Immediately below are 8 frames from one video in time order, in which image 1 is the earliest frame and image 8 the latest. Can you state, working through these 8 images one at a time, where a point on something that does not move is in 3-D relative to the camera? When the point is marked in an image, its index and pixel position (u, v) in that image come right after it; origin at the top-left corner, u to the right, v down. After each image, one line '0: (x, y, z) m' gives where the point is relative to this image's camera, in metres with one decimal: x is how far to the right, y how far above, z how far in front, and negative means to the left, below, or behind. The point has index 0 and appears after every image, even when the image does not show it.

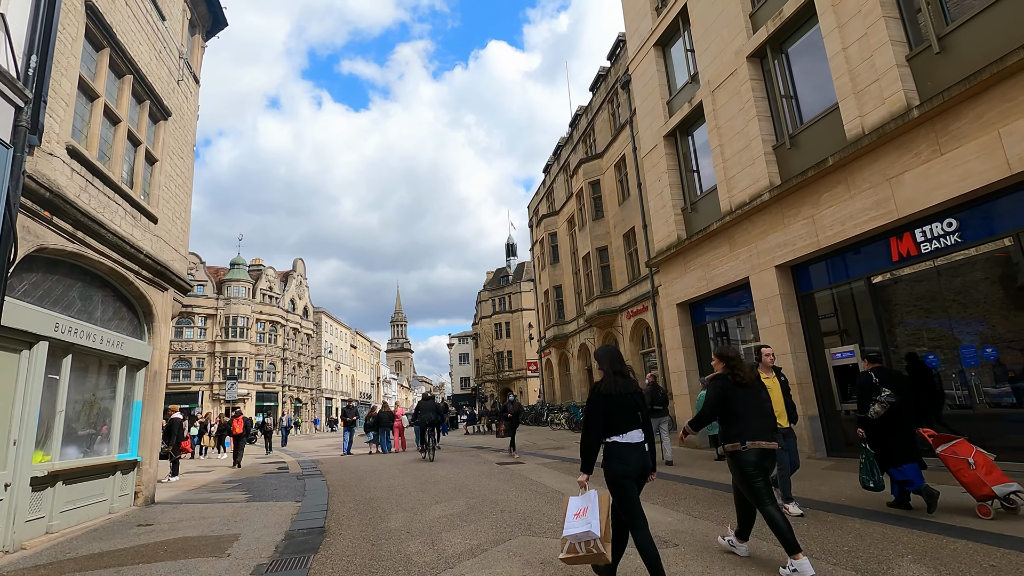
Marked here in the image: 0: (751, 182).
0: (+4.9, +2.2, +11.0) m
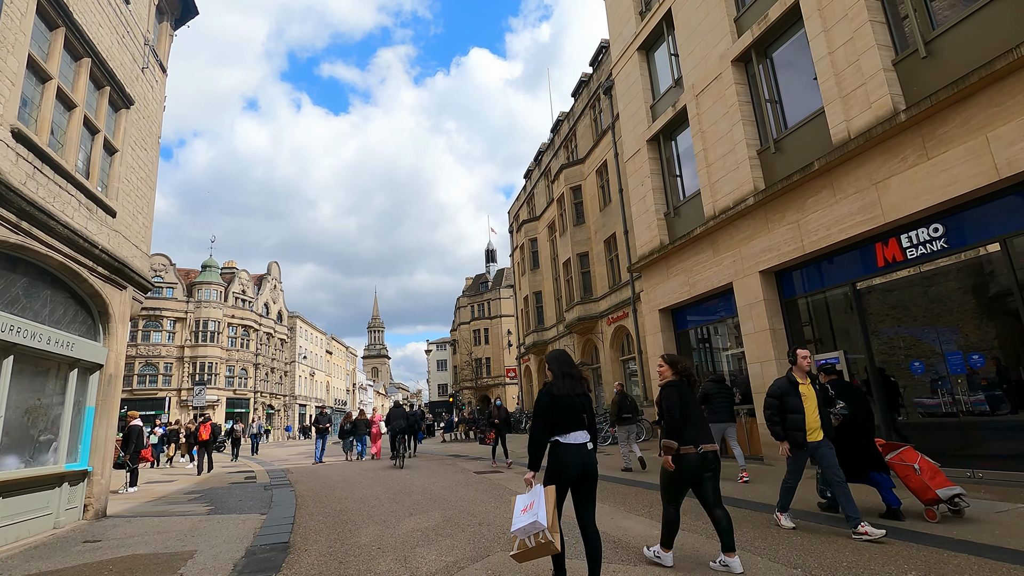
0: (+4.5, +2.1, +10.9) m
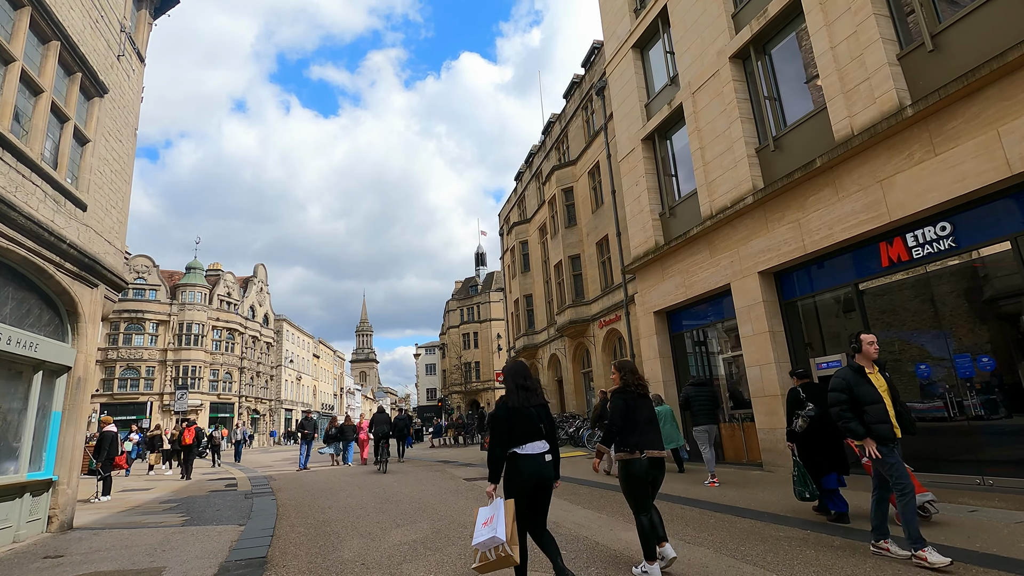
0: (+4.4, +2.0, +10.6) m
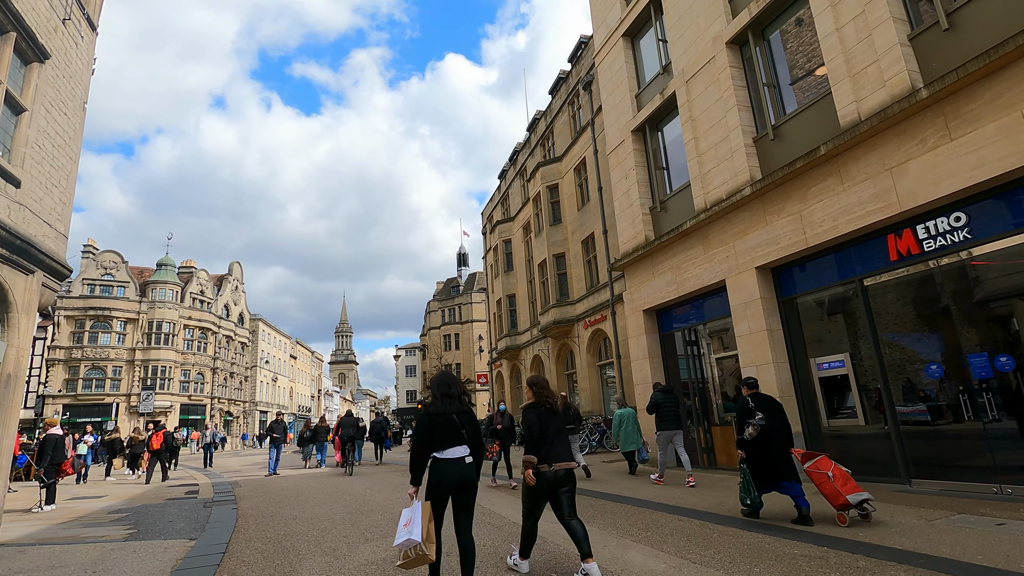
0: (+4.1, +2.1, +10.1) m
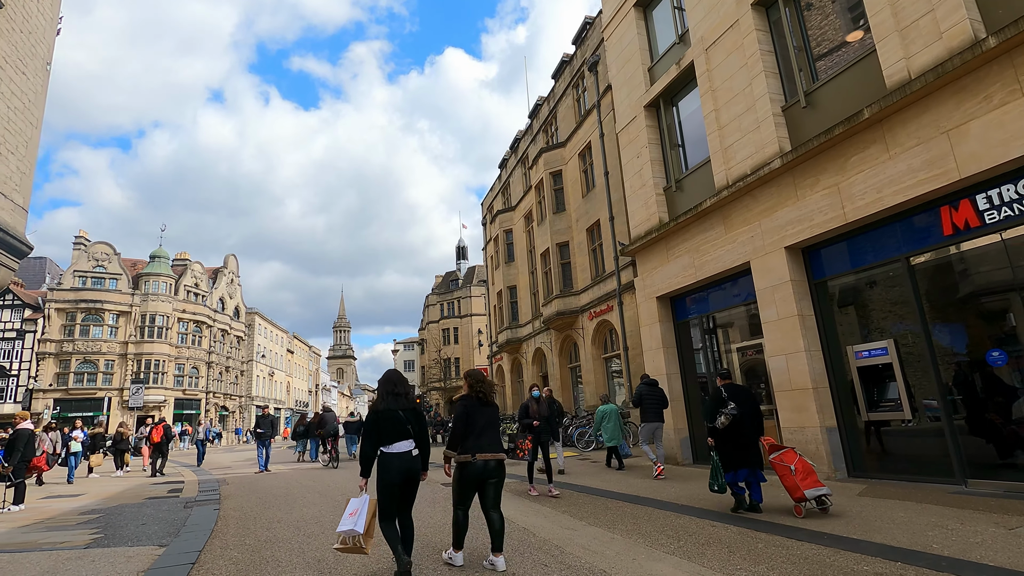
0: (+4.2, +2.4, +9.3) m
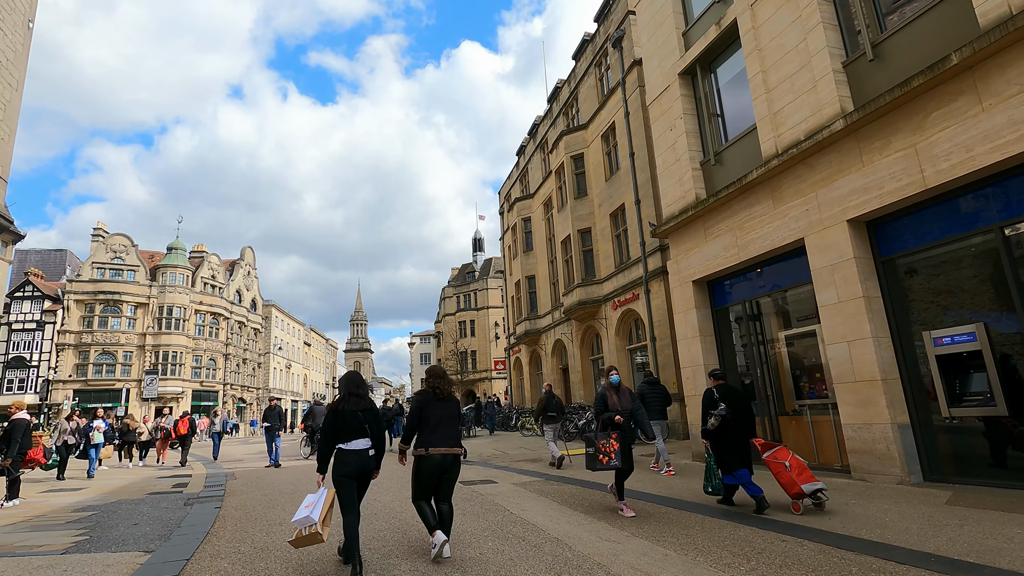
0: (+4.6, +2.7, +8.3) m
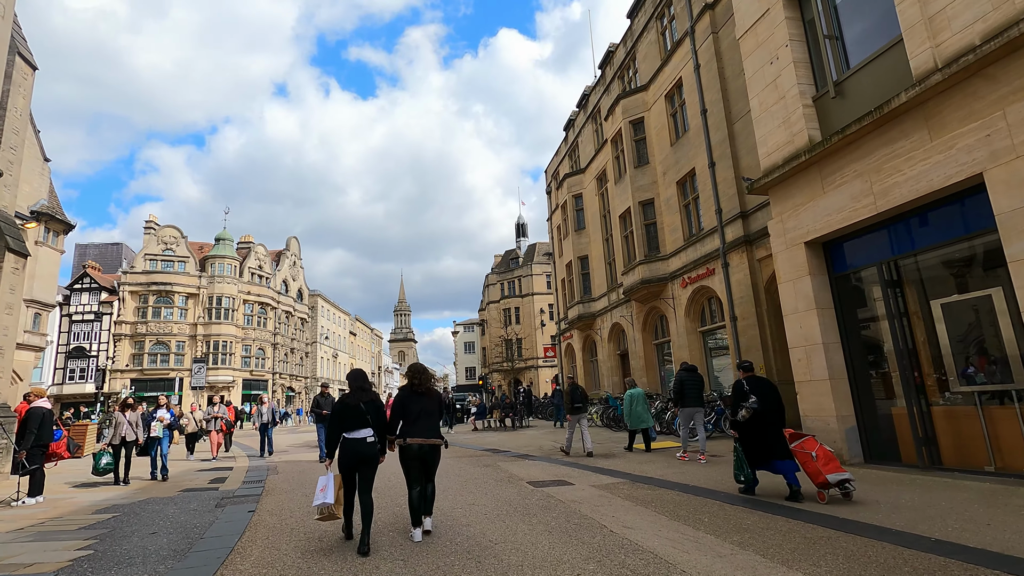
0: (+5.6, +3.3, +6.2) m
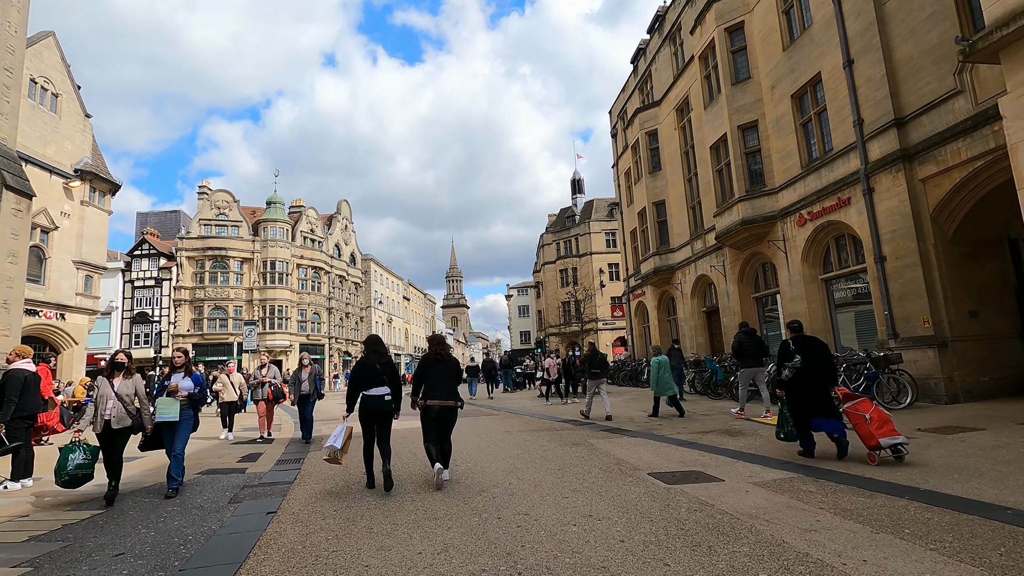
0: (+6.5, +4.2, +2.9) m
